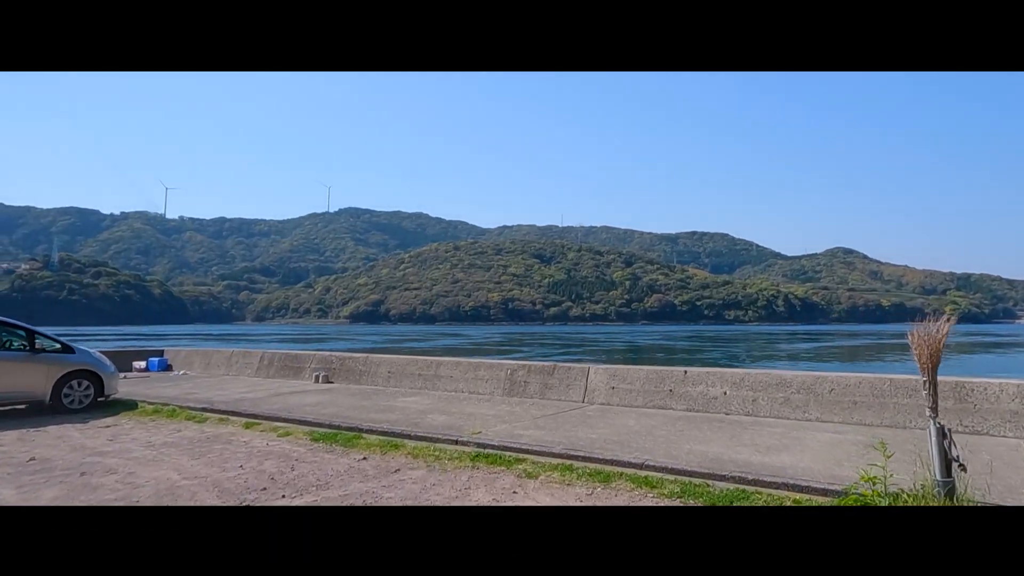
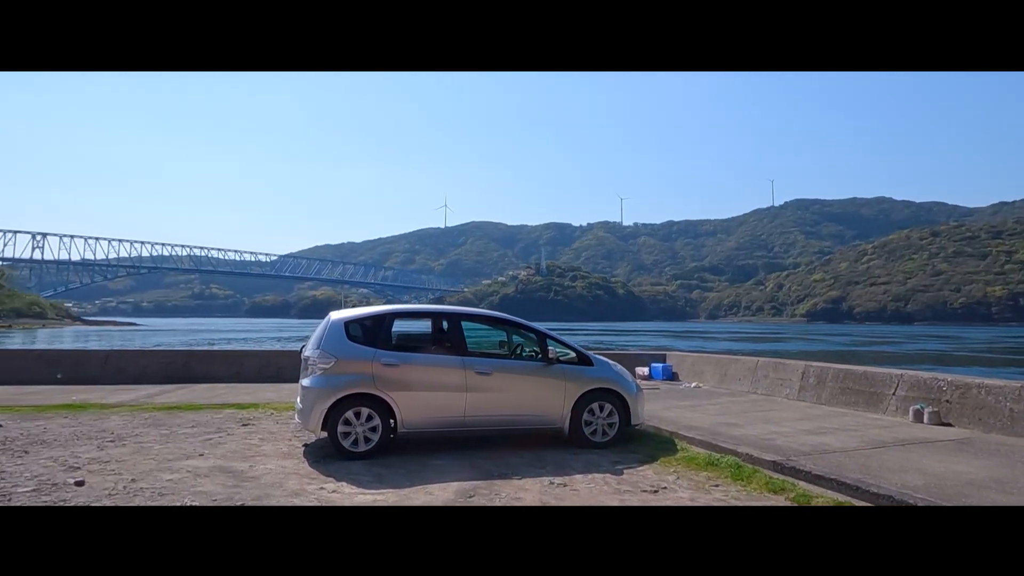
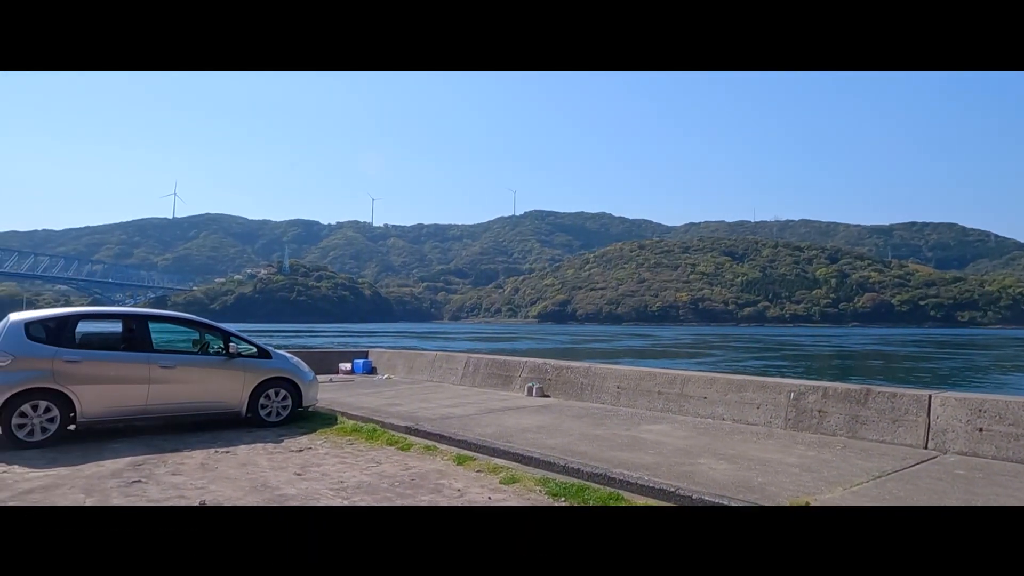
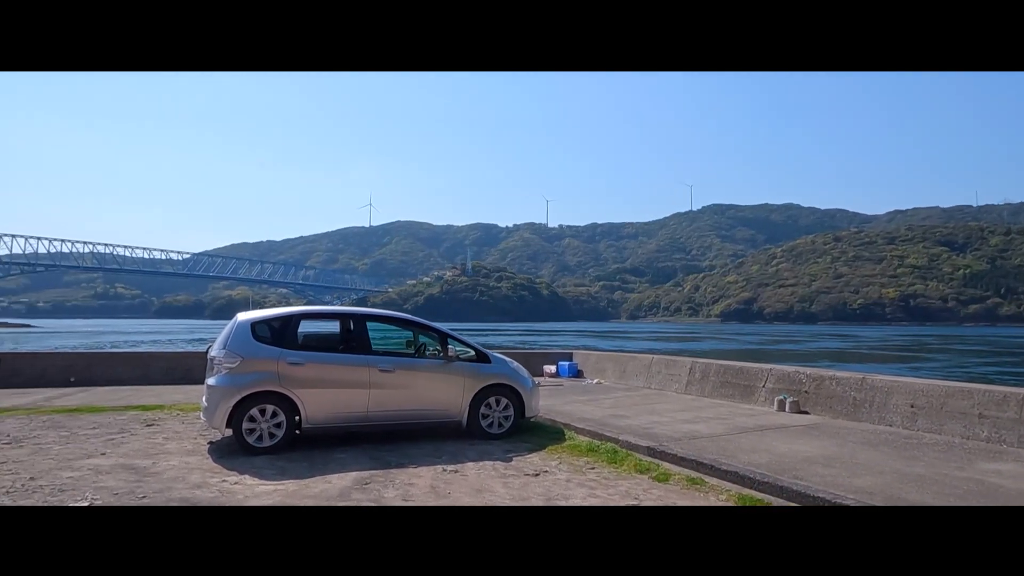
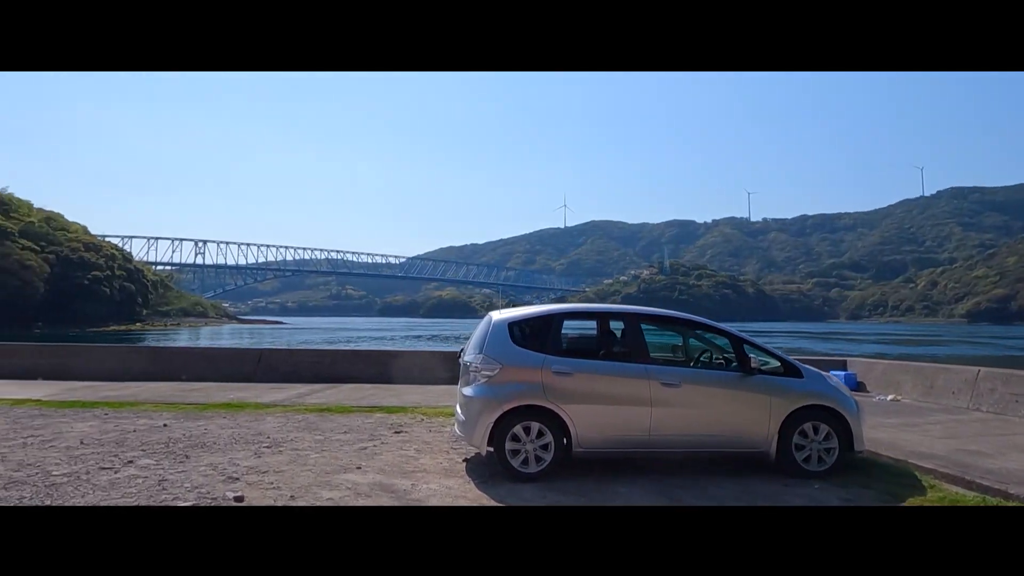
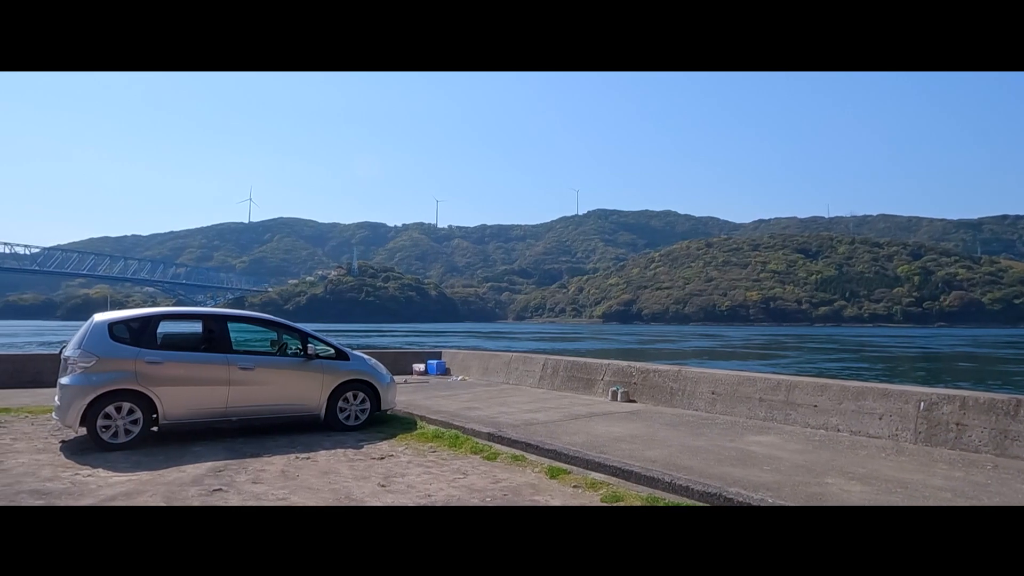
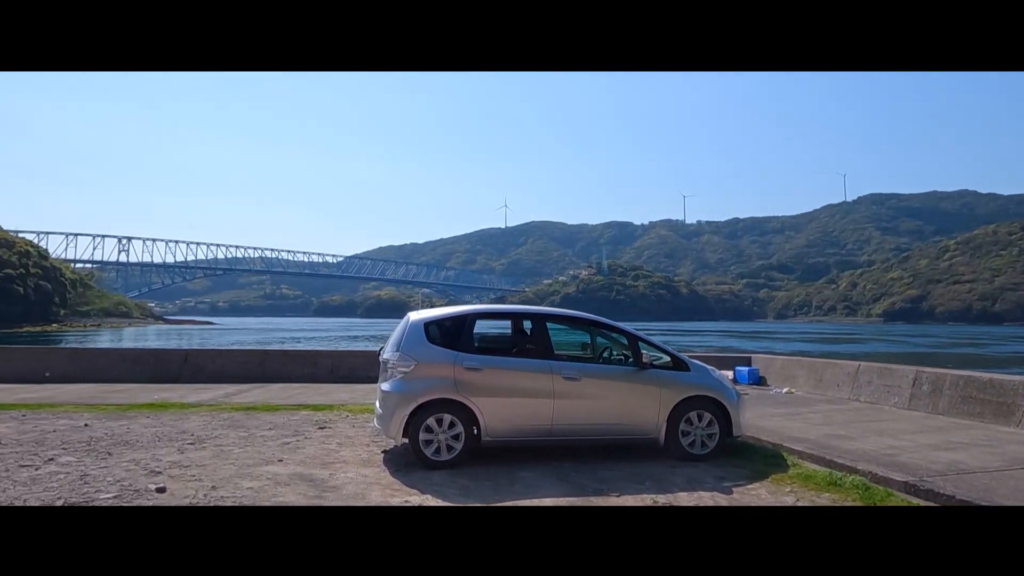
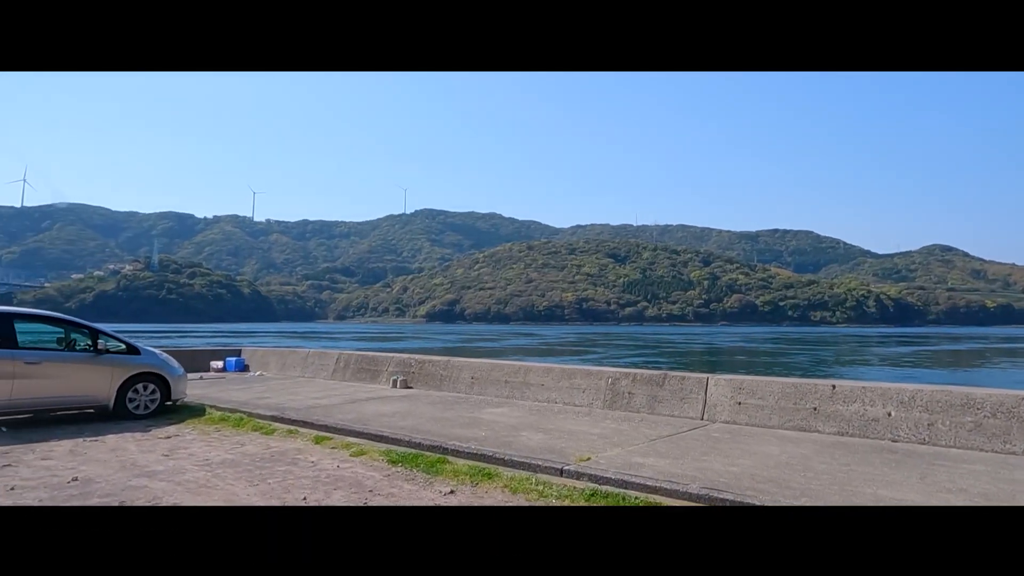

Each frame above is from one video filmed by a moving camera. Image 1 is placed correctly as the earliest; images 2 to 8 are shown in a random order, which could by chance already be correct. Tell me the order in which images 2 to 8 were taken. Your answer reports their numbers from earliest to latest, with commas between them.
8, 3, 6, 4, 2, 7, 5
